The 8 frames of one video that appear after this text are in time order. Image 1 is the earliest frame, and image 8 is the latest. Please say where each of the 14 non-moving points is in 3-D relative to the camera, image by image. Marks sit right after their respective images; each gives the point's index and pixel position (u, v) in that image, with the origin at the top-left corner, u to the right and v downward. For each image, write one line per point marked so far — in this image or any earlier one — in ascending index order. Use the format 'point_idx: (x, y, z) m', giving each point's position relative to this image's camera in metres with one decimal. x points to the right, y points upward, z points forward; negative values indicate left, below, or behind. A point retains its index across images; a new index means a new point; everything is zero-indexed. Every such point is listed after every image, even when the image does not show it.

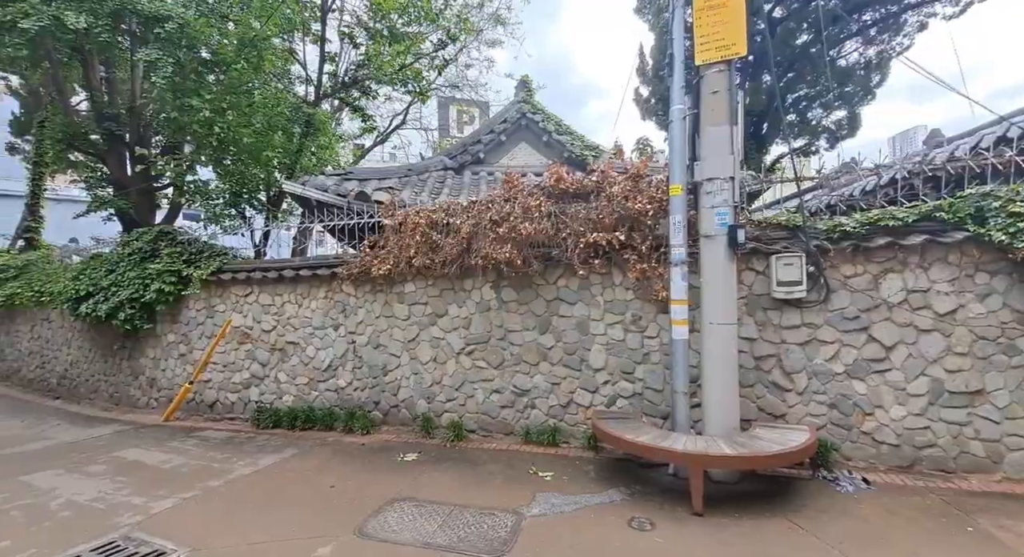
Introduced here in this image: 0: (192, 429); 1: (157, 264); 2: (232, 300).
0: (-4.4, -2.1, +6.2) m
1: (-5.4, +0.2, +6.9) m
2: (-4.1, -0.3, +6.7) m
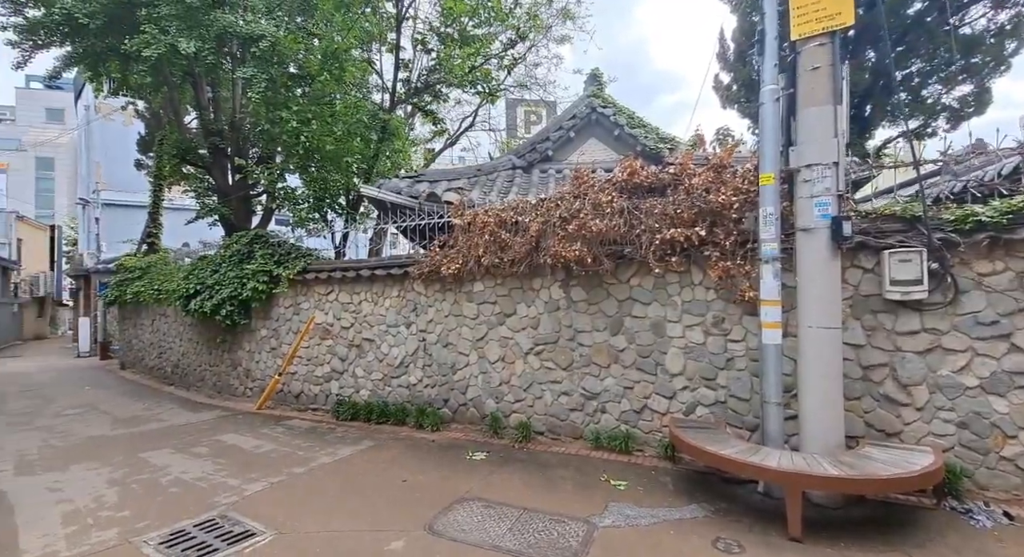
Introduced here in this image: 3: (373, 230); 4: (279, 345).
0: (-3.4, -2.0, +6.7) m
1: (-4.3, +0.2, +7.5) m
2: (-3.1, -0.3, +7.1) m
3: (-2.2, +0.7, +7.1) m
4: (-3.8, -1.1, +7.4) m
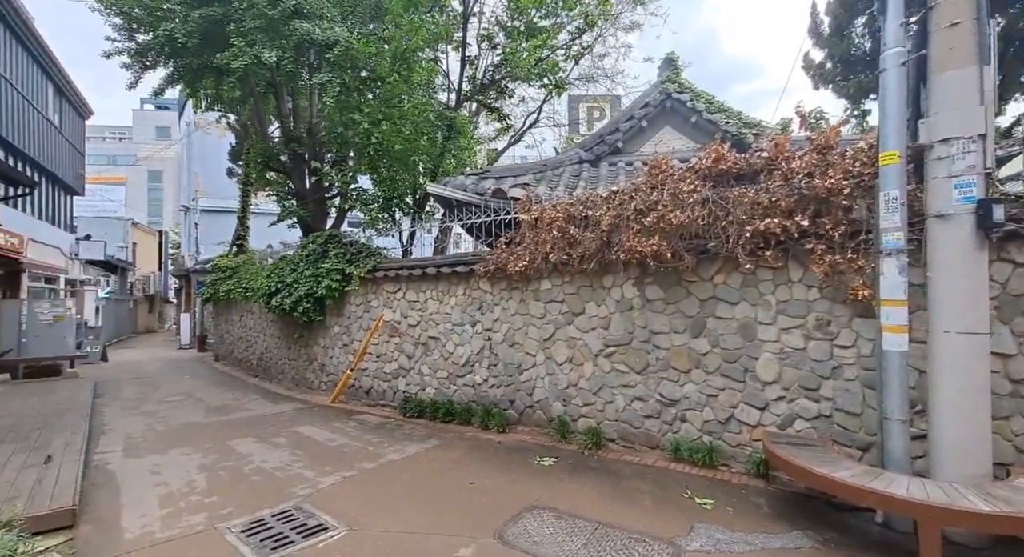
0: (-2.4, -2.0, +6.9) m
1: (-3.2, +0.3, +7.8) m
2: (-2.1, -0.3, +7.2) m
3: (-1.2, +0.8, +7.1) m
4: (-2.7, -1.1, +7.7) m
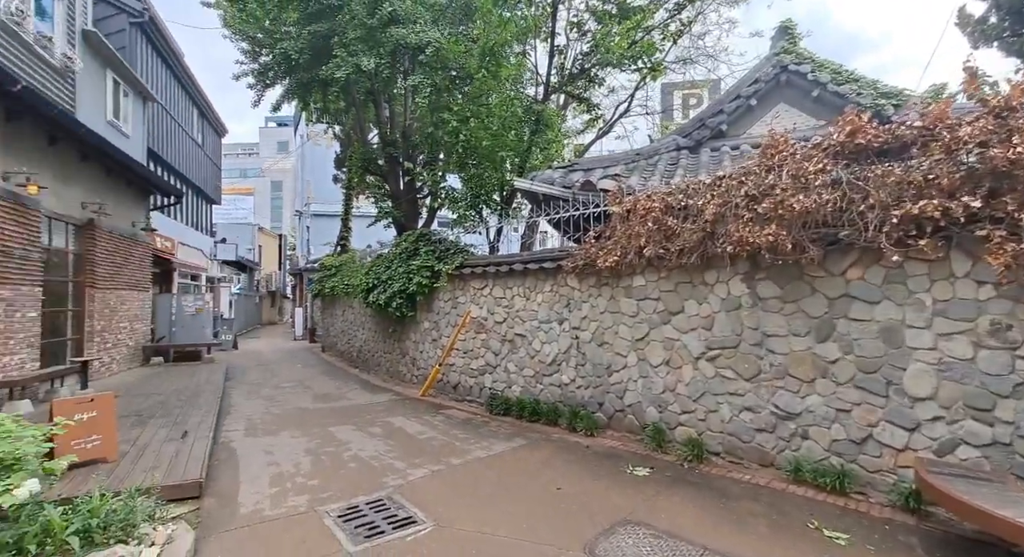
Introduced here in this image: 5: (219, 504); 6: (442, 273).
0: (-1.1, -2.0, +7.0) m
1: (-1.7, +0.3, +8.0) m
2: (-0.7, -0.2, +7.3) m
3: (+0.2, +0.8, +7.0) m
4: (-1.2, -1.0, +7.9) m
5: (-2.4, -1.8, +3.7) m
6: (-1.2, +0.1, +7.6) m
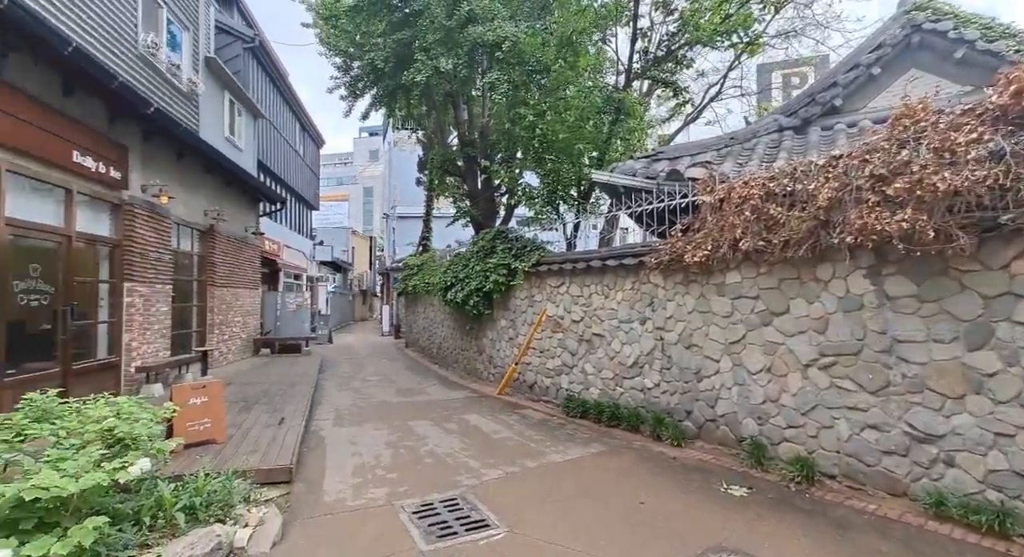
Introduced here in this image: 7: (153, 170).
0: (+0.1, -1.9, +6.9) m
1: (-0.3, +0.3, +8.0) m
2: (+0.6, -0.2, +7.1) m
3: (+1.4, +0.9, +6.7) m
4: (+0.1, -1.0, +7.8) m
5: (-1.8, -1.8, +3.9) m
6: (+0.1, +0.1, +7.6) m
7: (-6.0, +1.8, +7.7) m
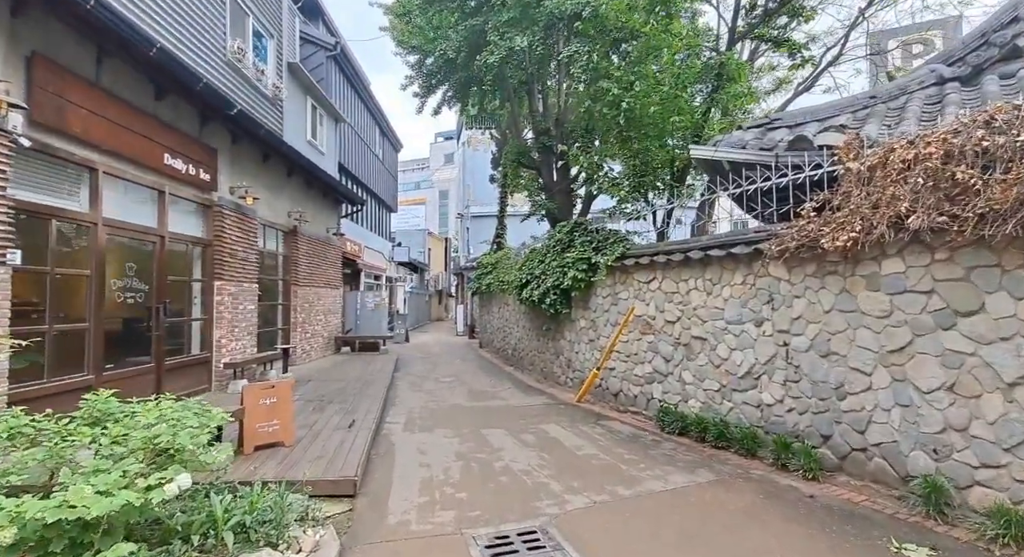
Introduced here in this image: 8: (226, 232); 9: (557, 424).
0: (+1.2, -1.9, +6.2) m
1: (+1.0, +0.4, +7.3) m
2: (+1.7, -0.1, +6.3) m
3: (+2.4, +0.9, +5.7) m
4: (+1.3, -0.9, +7.0) m
5: (-1.1, -1.7, +3.5) m
6: (+1.3, +0.2, +6.8) m
7: (-4.7, +1.9, +7.9) m
8: (-4.6, +0.7, +7.3) m
9: (+0.6, -1.9, +5.8) m
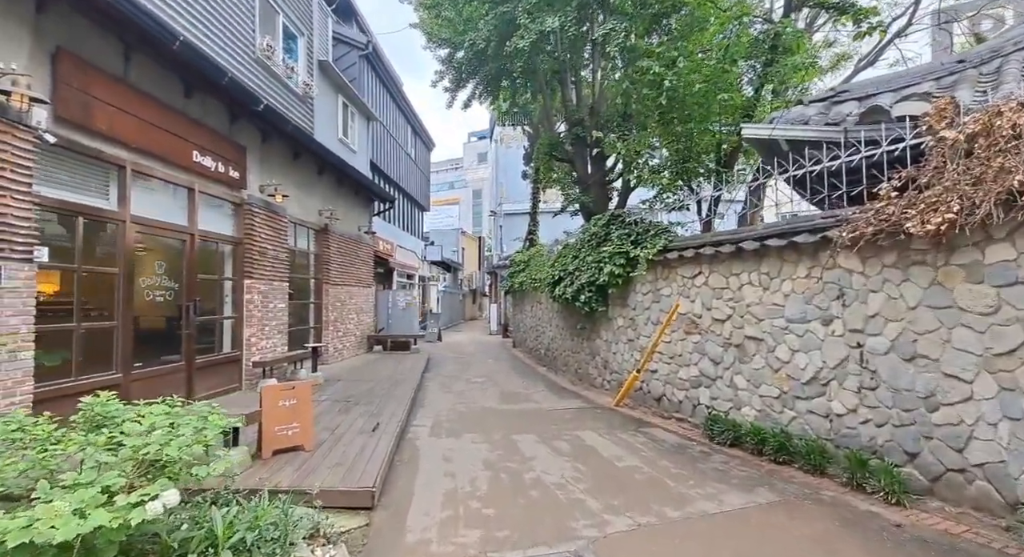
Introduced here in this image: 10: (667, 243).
0: (+1.6, -1.8, +5.7) m
1: (+1.5, +0.5, +6.9) m
2: (+2.1, -0.1, +5.8) m
3: (+2.8, +1.0, +5.2) m
4: (+1.8, -0.8, +6.5) m
5: (-0.9, -1.7, +3.2) m
6: (+1.8, +0.3, +6.3) m
7: (-4.1, +1.9, +7.8) m
8: (-4.1, +0.8, +7.2) m
9: (+1.0, -1.8, +5.4) m
10: (+2.0, +0.5, +6.0) m
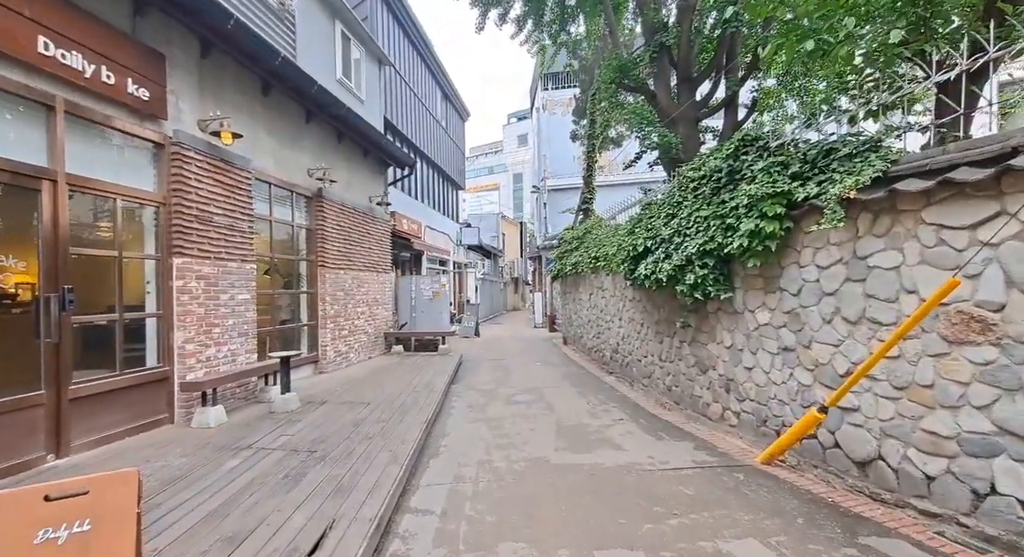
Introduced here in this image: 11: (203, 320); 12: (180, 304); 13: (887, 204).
0: (+2.1, -1.5, +2.9) m
1: (+2.1, +0.8, +4.0) m
2: (+2.6, +0.2, +2.9) m
3: (+3.2, +1.3, +2.2) m
4: (+2.4, -0.5, +3.7) m
5: (-0.6, -1.5, +0.6) m
6: (+2.3, +0.6, +3.5) m
7: (-3.5, +2.1, +5.5) m
8: (-3.4, +1.0, +4.9) m
9: (+1.5, -1.5, +2.6) m
10: (+2.5, +0.8, +3.1) m
11: (-3.4, -0.5, +5.1) m
12: (-3.5, -0.3, +4.8) m
13: (+2.5, +0.5, +3.0) m
